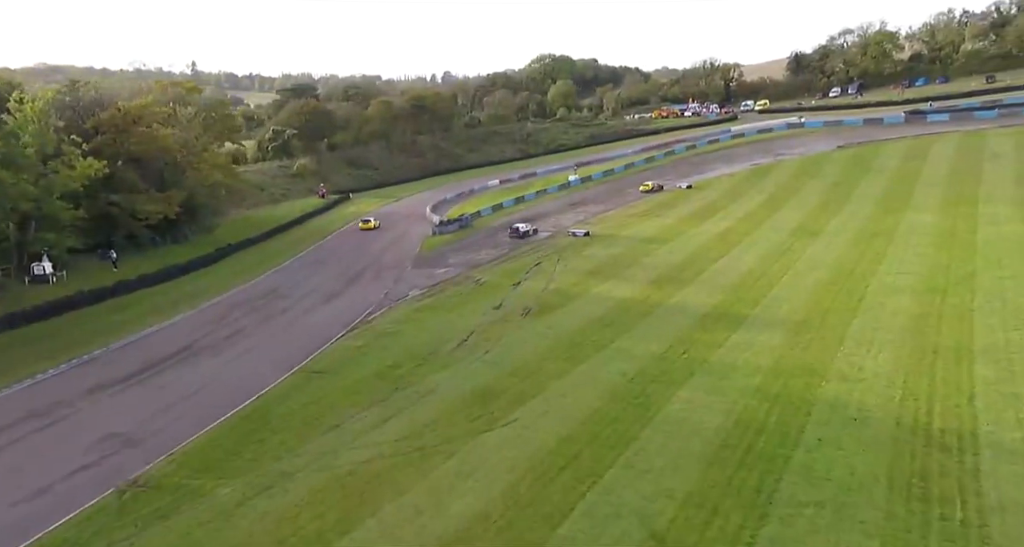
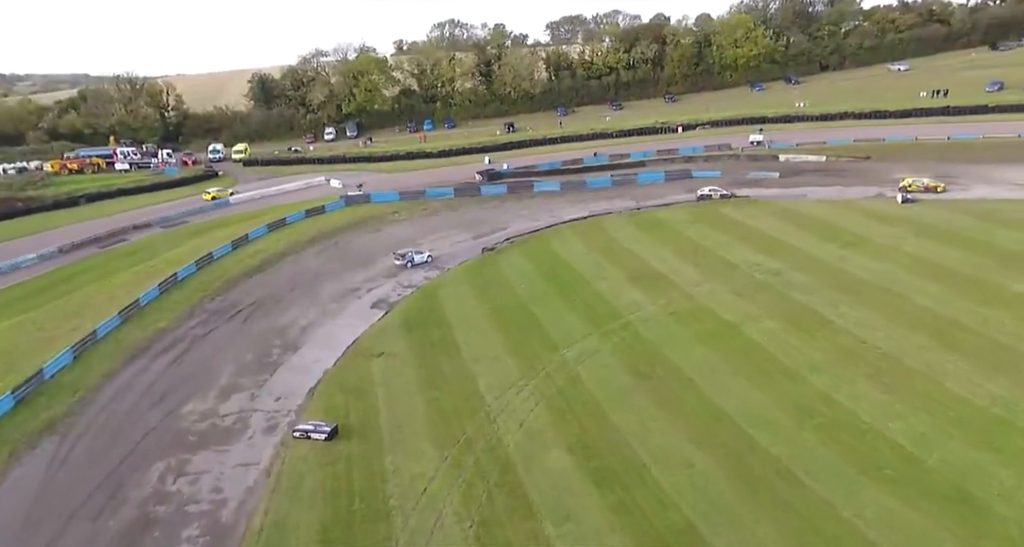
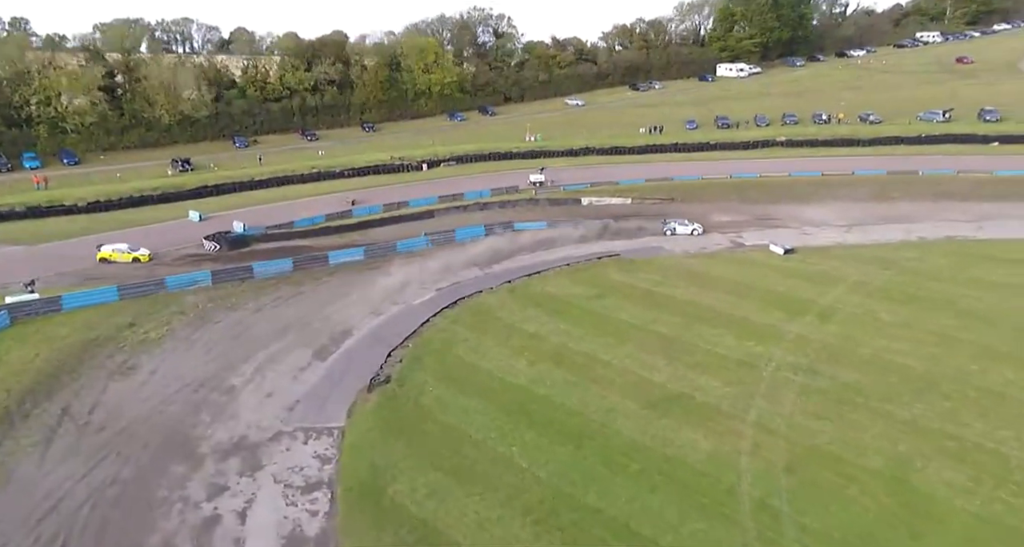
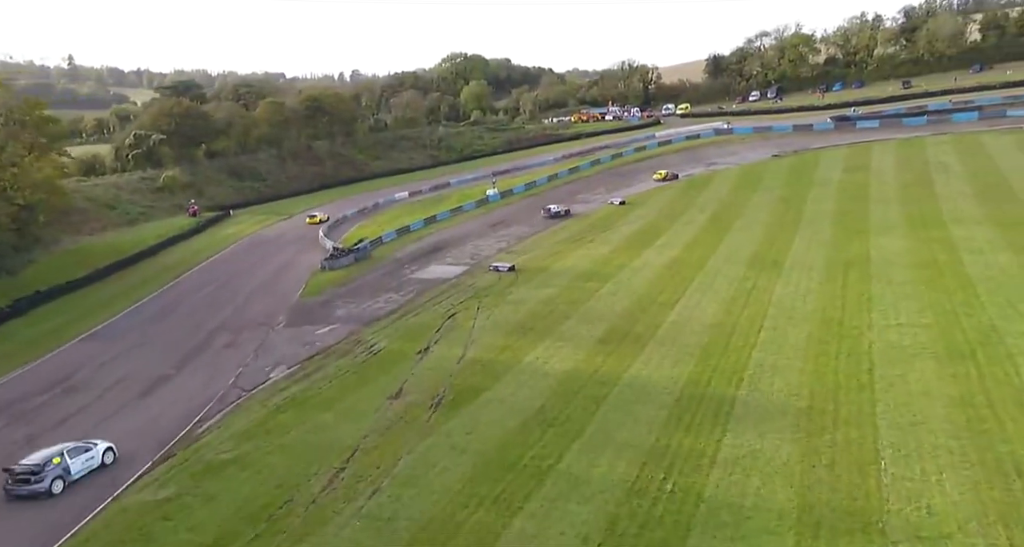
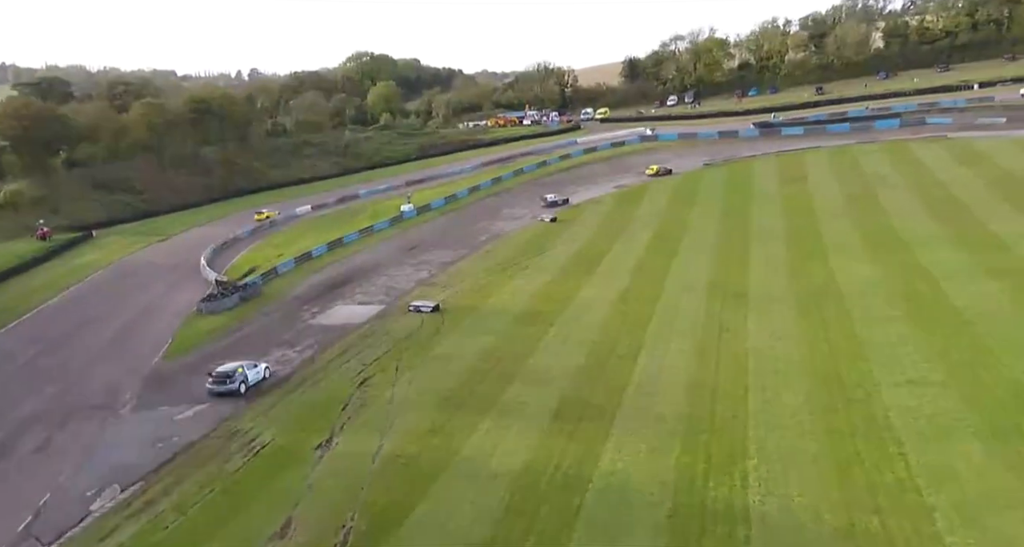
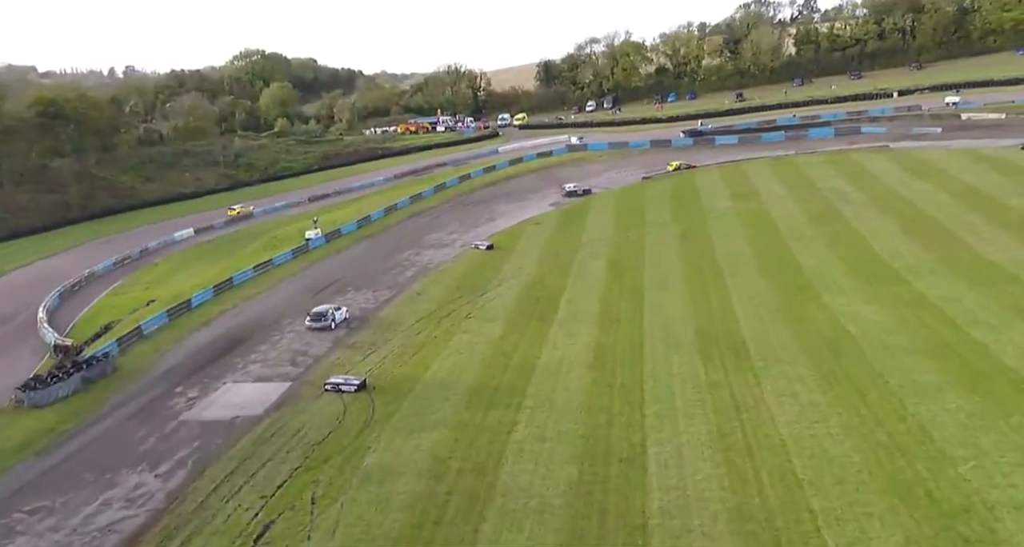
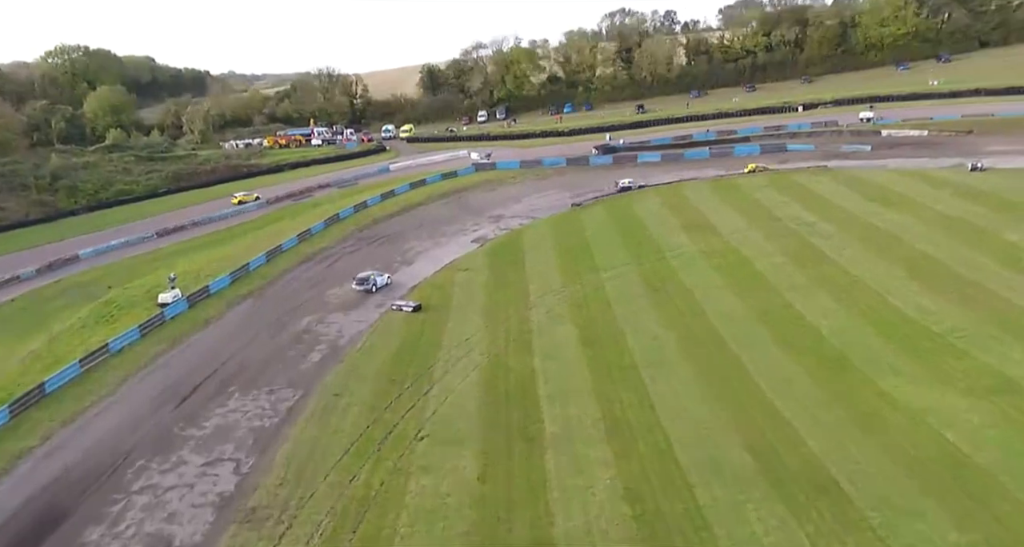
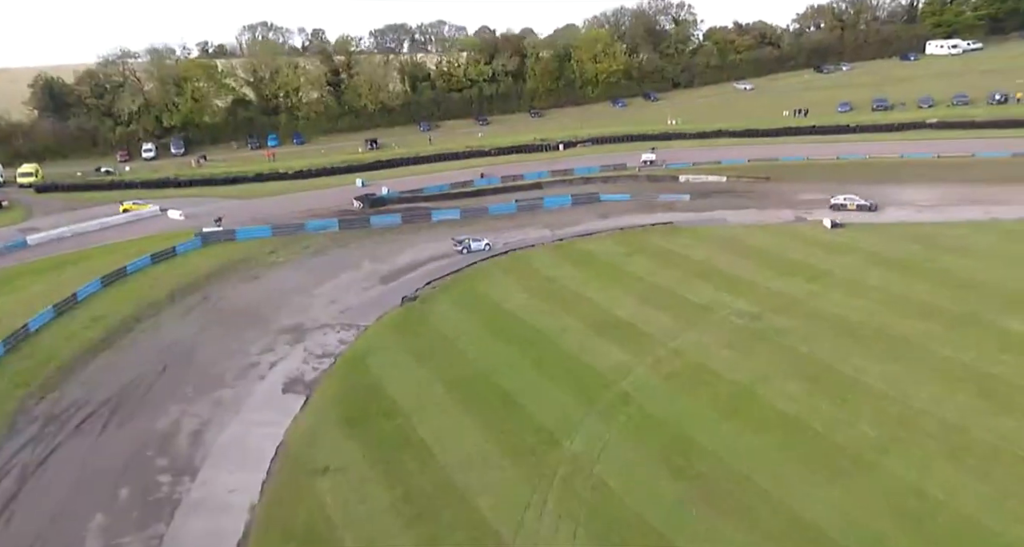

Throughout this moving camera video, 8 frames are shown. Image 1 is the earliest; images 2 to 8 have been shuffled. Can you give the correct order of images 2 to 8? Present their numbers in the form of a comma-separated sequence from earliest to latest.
4, 5, 6, 7, 2, 8, 3
